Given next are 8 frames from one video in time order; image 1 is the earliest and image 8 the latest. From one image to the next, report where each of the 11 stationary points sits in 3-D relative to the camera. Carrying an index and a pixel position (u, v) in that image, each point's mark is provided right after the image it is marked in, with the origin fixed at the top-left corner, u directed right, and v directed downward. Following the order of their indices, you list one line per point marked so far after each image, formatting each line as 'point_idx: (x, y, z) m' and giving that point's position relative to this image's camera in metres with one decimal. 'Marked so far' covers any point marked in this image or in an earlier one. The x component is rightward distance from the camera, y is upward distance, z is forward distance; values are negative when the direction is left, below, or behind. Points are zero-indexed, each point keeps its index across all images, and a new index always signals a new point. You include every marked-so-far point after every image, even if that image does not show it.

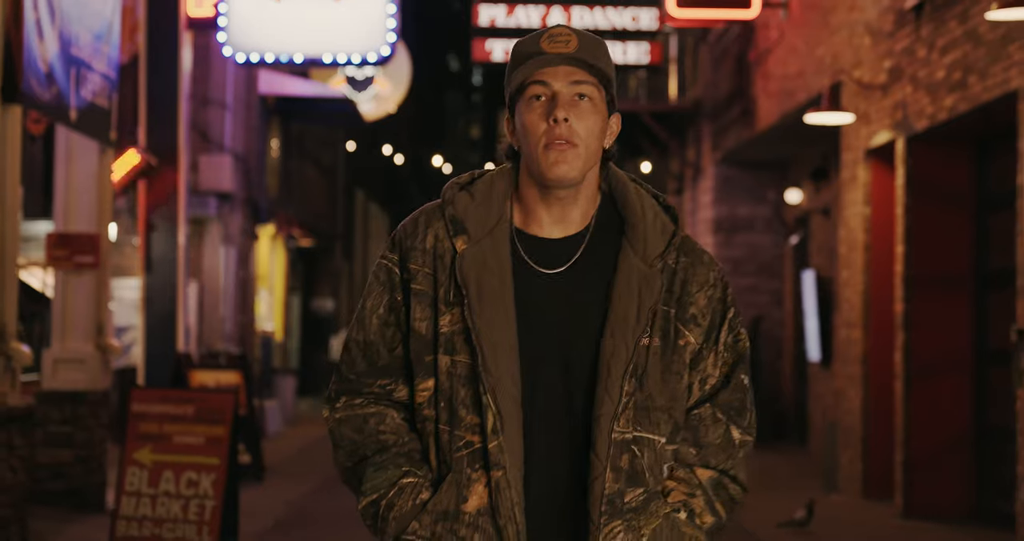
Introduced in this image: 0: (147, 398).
0: (-2.4, -0.8, +9.6) m
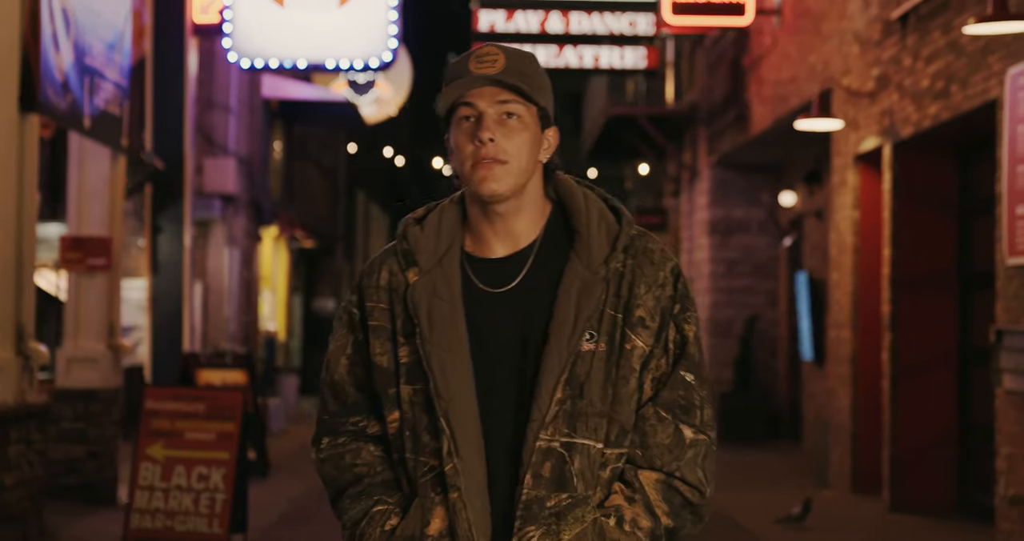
0: (-2.4, -0.9, +9.9) m
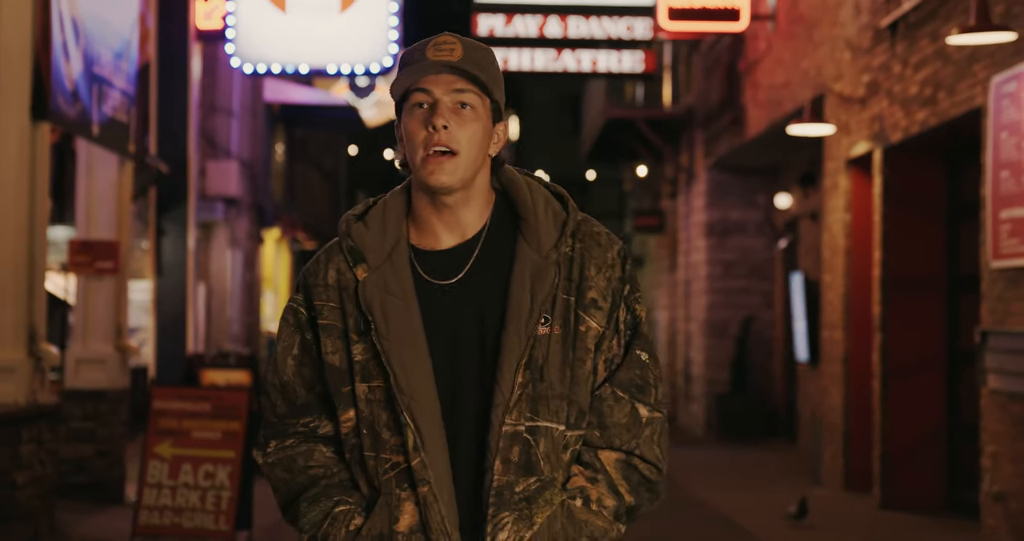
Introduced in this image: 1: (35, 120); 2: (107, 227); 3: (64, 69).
0: (-2.4, -0.9, +10.2) m
1: (-3.2, +1.0, +9.9) m
2: (-3.5, +0.4, +12.6) m
3: (-3.2, +1.4, +10.3) m
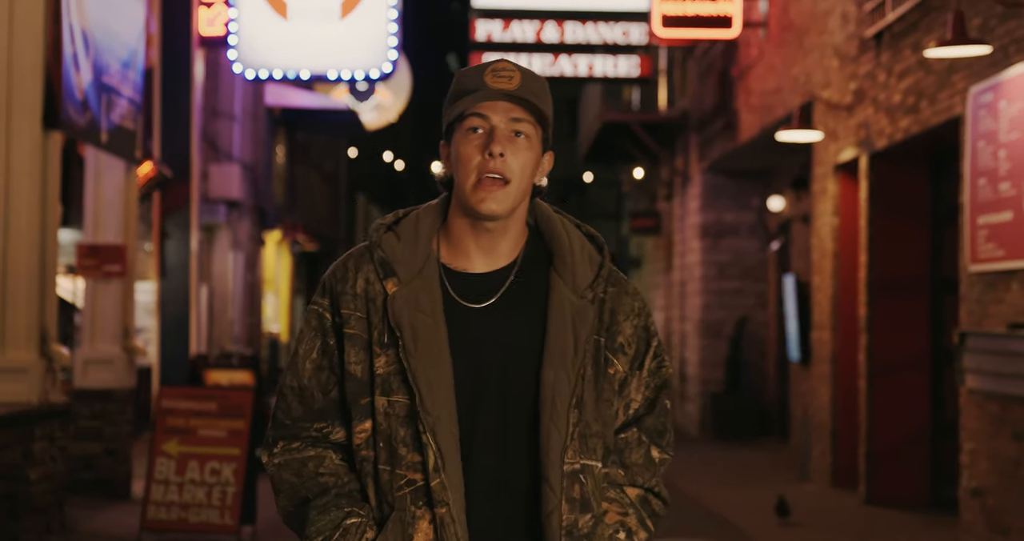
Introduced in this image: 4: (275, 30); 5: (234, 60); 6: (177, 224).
0: (-2.5, -0.9, +10.6) m
1: (-3.3, +1.0, +10.2) m
2: (-3.6, +0.4, +12.9) m
3: (-3.2, +1.4, +10.6) m
4: (-2.3, +2.4, +13.8) m
5: (-2.7, +2.0, +13.8) m
6: (-4.3, +0.6, +18.8) m
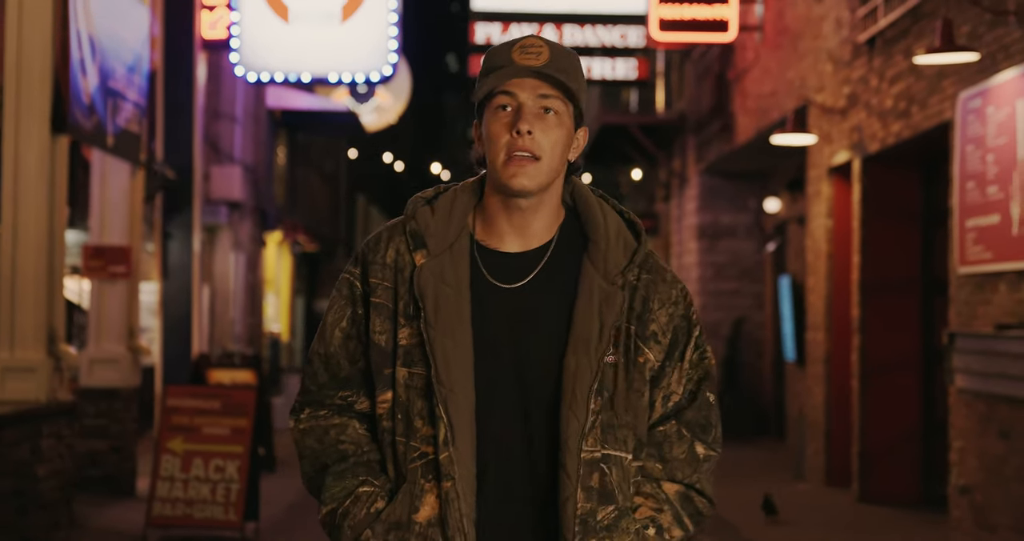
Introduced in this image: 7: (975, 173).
0: (-2.5, -0.9, +10.8) m
1: (-3.3, +1.0, +10.4) m
2: (-3.6, +0.3, +13.2) m
3: (-3.2, +1.4, +10.8) m
4: (-2.4, +2.4, +14.0) m
5: (-2.7, +2.0, +14.0) m
6: (-4.3, +0.6, +19.0) m
7: (+3.2, +0.7, +10.1) m
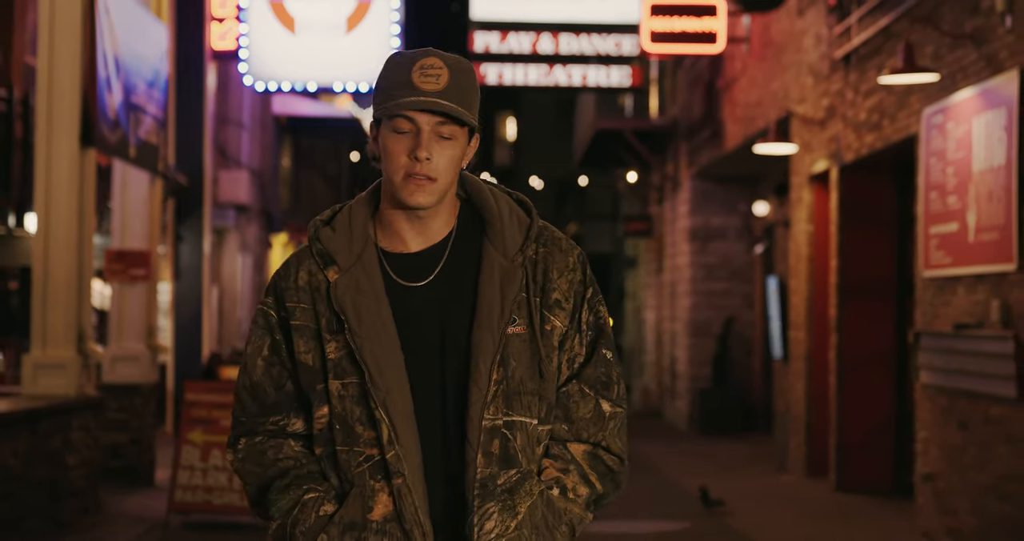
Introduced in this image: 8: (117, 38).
0: (-2.5, -0.9, +11.6) m
1: (-3.3, +1.0, +11.2) m
2: (-3.6, +0.3, +13.9) m
3: (-3.3, +1.4, +11.6) m
4: (-2.4, +2.3, +14.8) m
5: (-2.7, +2.0, +14.8) m
6: (-4.4, +0.6, +19.8) m
7: (+3.2, +0.7, +10.9) m
8: (-3.3, +1.9, +12.0) m
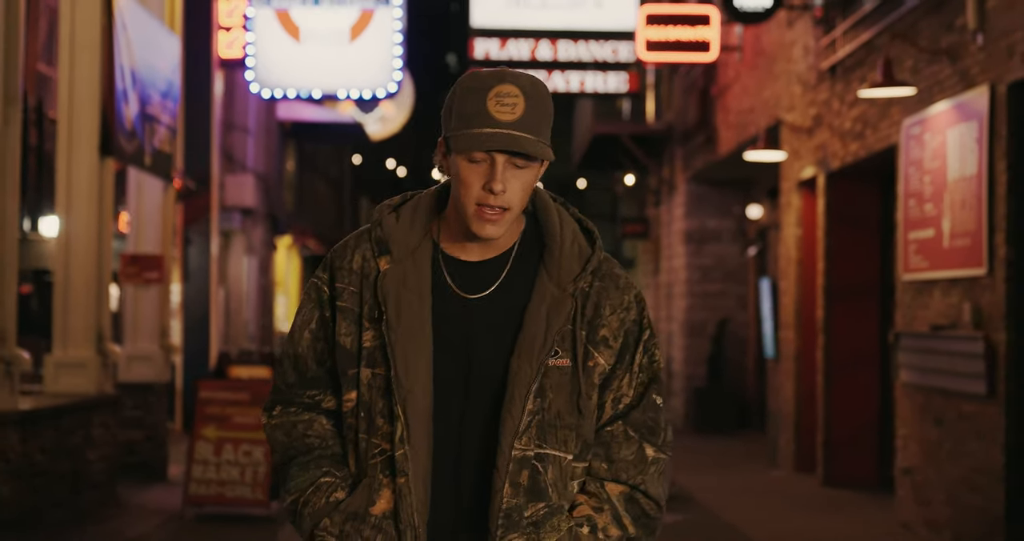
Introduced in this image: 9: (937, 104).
0: (-2.5, -1.0, +12.1) m
1: (-3.3, +0.9, +11.8) m
2: (-3.6, +0.3, +14.5) m
3: (-3.3, +1.3, +12.2) m
4: (-2.4, +2.3, +15.3) m
5: (-2.7, +2.0, +15.3) m
6: (-4.4, +0.5, +20.3) m
7: (+3.2, +0.6, +11.5) m
8: (-3.3, +1.9, +12.5) m
9: (+3.2, +1.3, +10.9) m
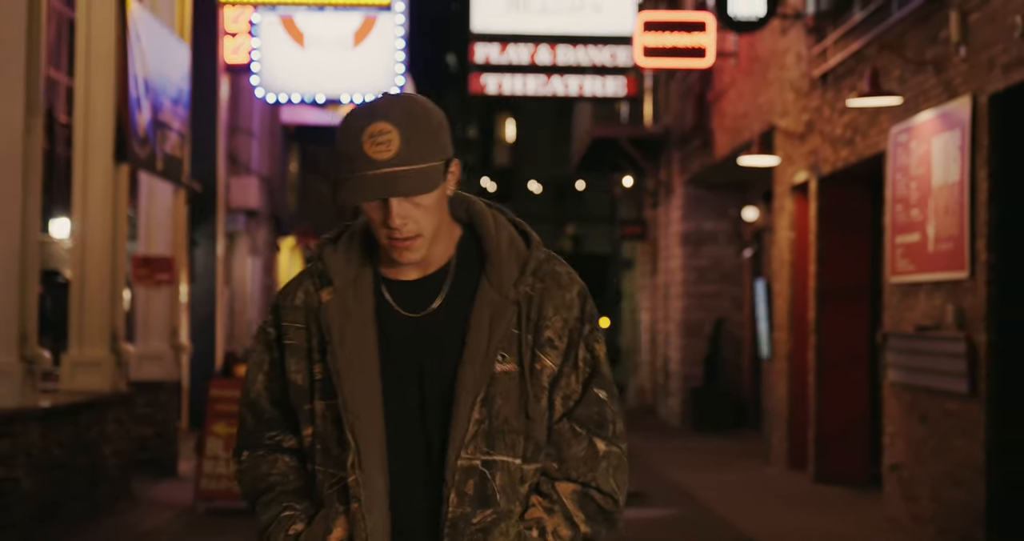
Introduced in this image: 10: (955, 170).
0: (-2.5, -1.0, +12.5) m
1: (-3.3, +0.9, +12.2) m
2: (-3.6, +0.3, +14.9) m
3: (-3.3, +1.3, +12.6) m
4: (-2.4, +2.3, +15.7) m
5: (-2.7, +2.0, +15.8) m
6: (-4.4, +0.5, +20.7) m
7: (+3.2, +0.6, +11.9) m
8: (-3.3, +1.9, +13.0) m
9: (+3.2, +1.2, +11.3) m
10: (+3.2, +0.7, +10.6) m
